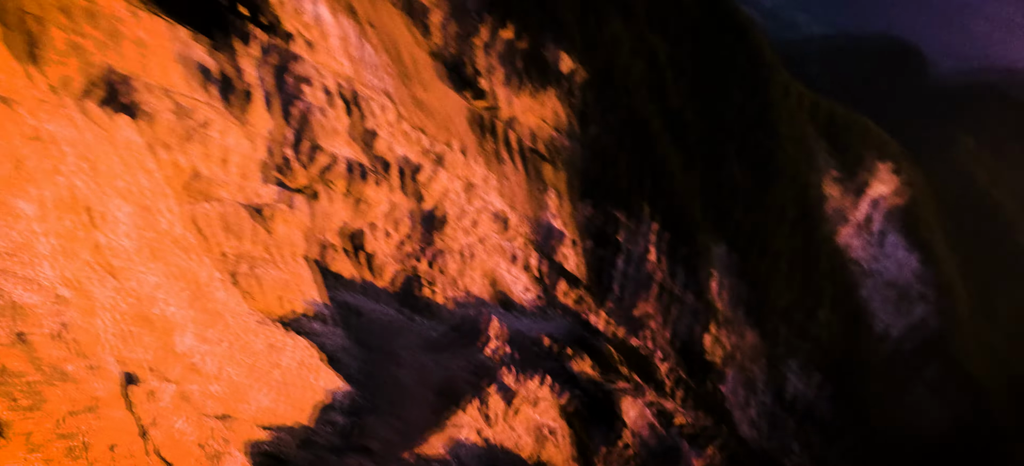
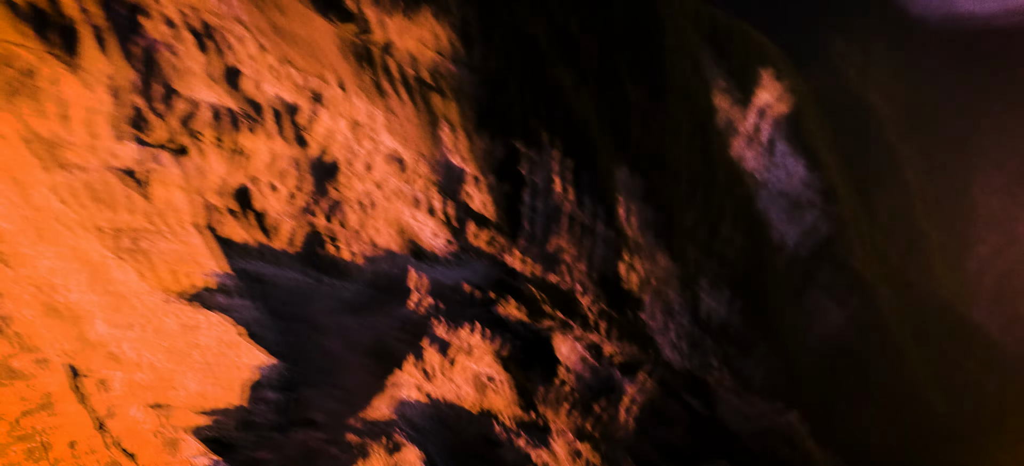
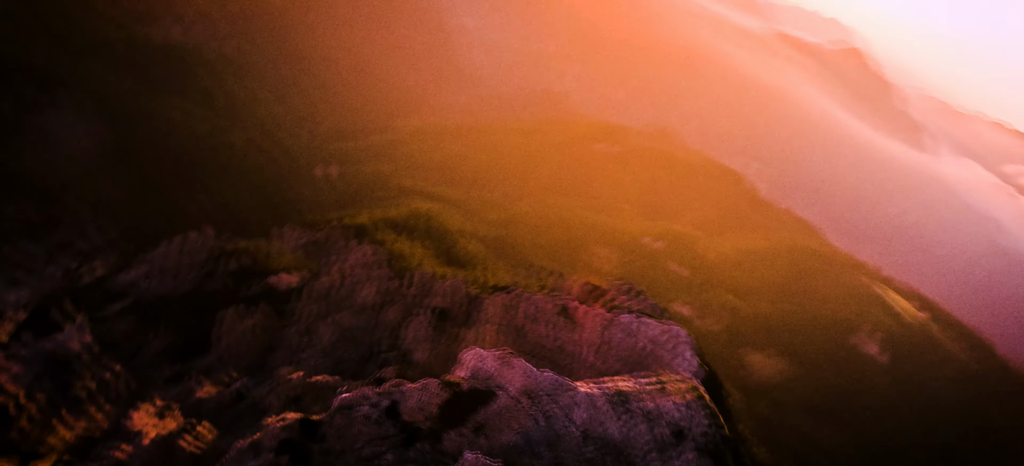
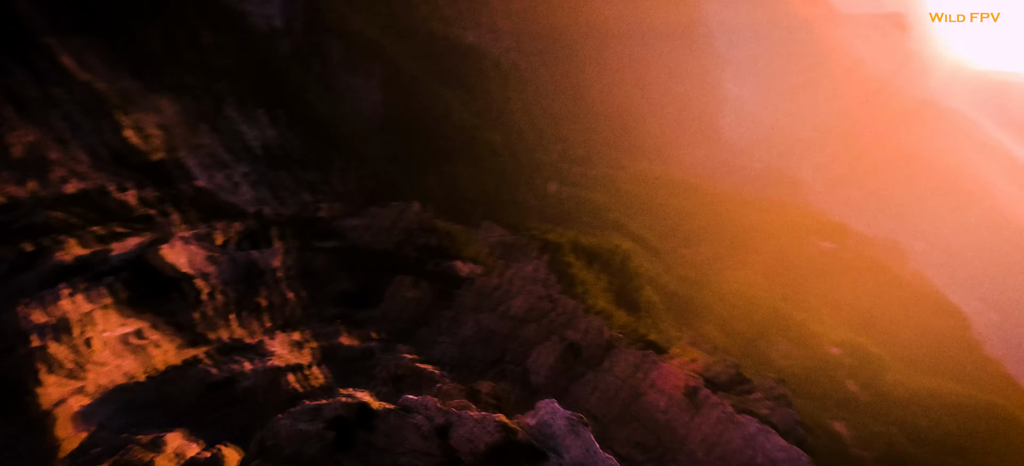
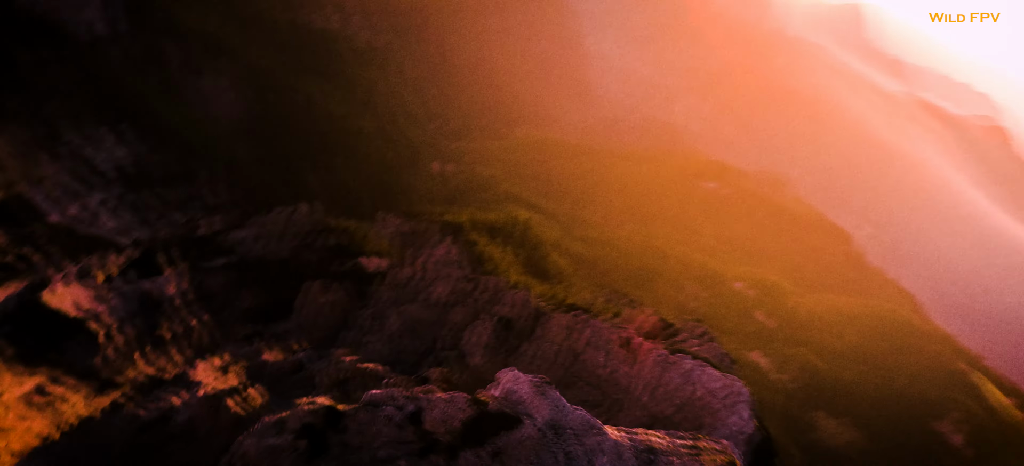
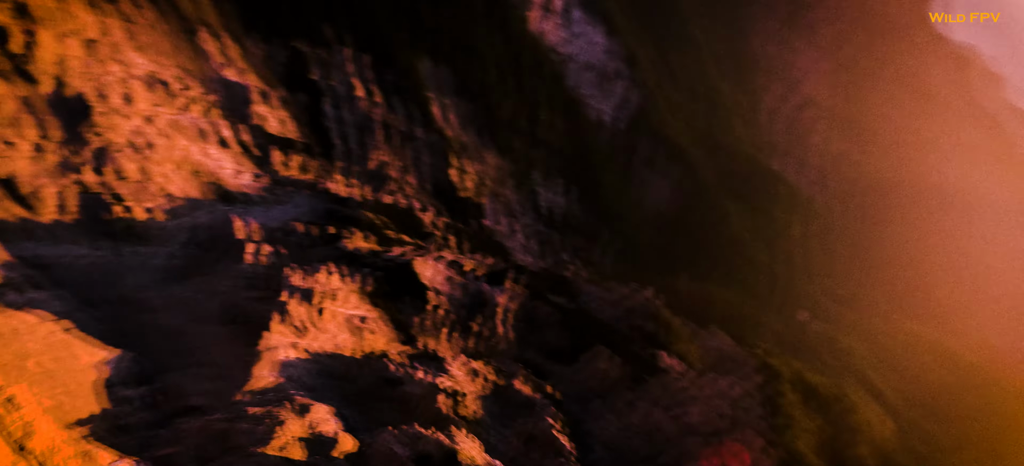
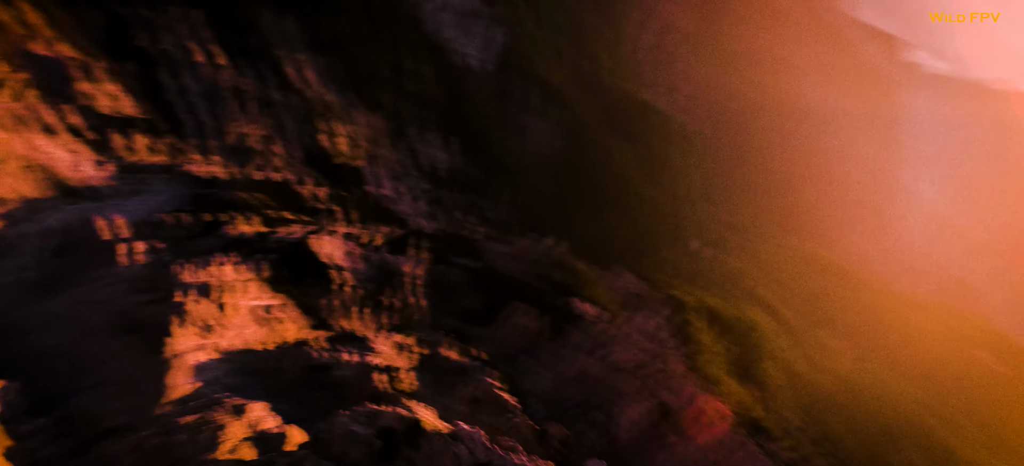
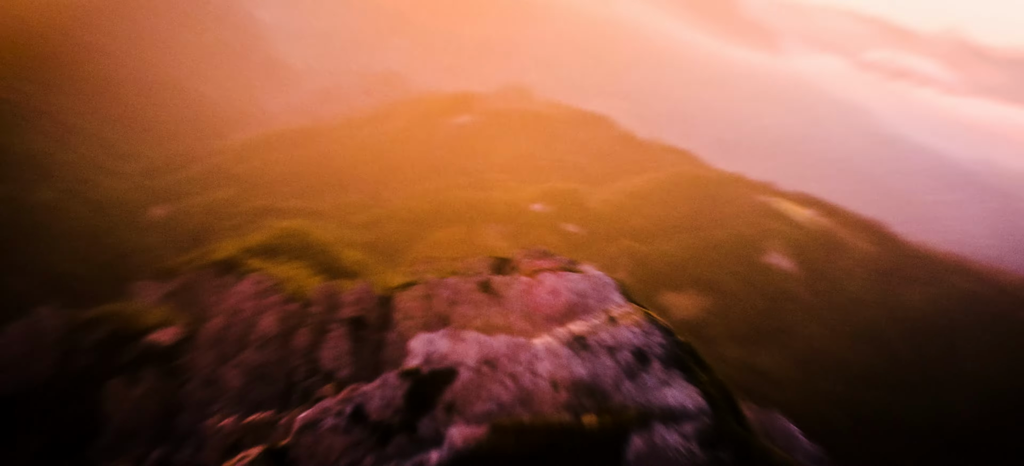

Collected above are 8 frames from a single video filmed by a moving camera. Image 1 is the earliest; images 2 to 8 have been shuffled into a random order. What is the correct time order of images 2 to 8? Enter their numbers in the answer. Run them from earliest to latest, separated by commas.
2, 6, 7, 4, 5, 3, 8
